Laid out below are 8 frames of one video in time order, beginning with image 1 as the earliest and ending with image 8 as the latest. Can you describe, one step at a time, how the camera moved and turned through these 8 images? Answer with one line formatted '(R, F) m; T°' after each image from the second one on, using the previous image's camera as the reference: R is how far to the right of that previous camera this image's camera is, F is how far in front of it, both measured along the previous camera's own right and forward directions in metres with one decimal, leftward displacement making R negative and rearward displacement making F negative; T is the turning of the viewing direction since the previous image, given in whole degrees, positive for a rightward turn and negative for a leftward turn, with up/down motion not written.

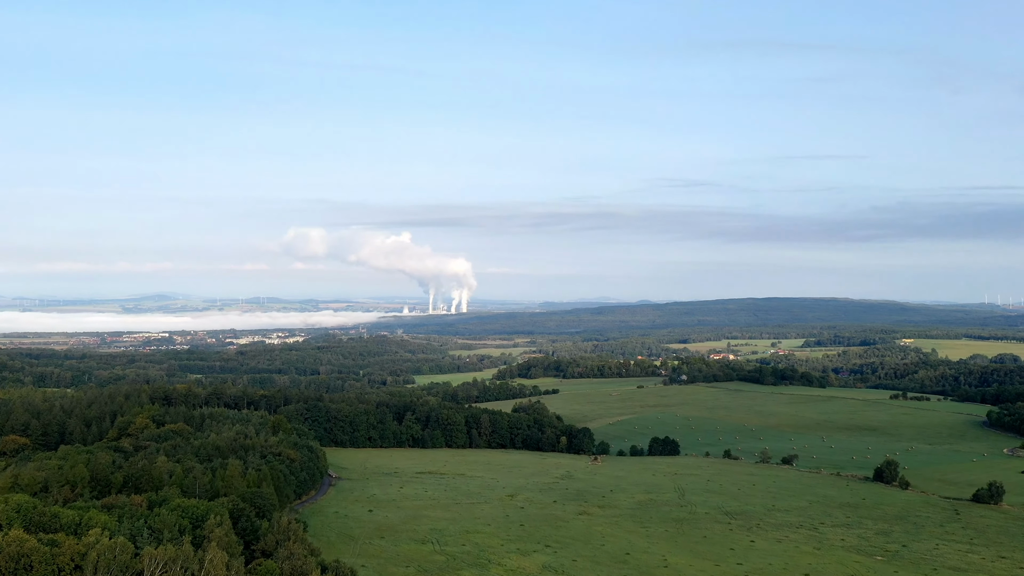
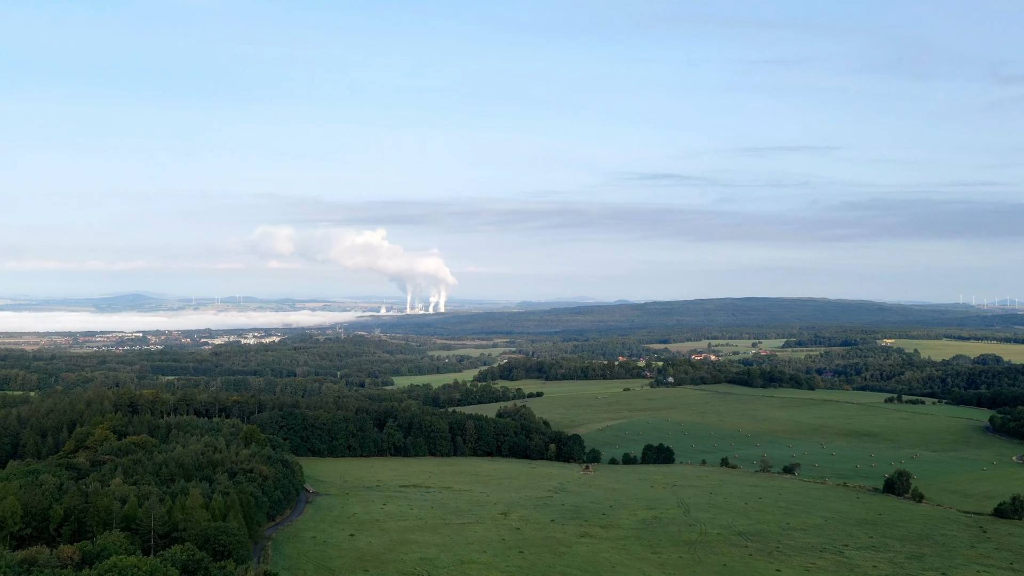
(-0.8, +3.5) m; +2°
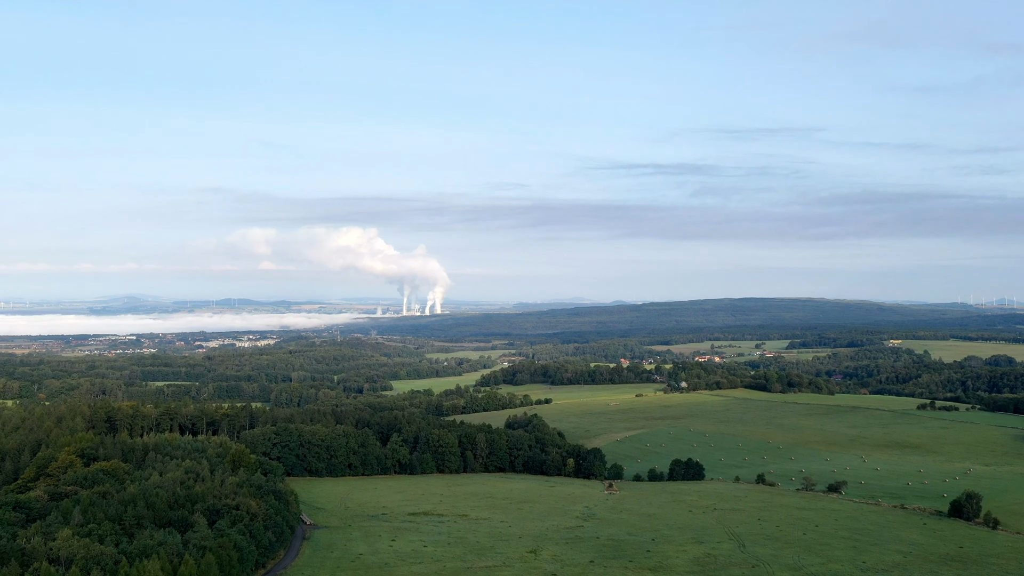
(-1.6, +5.8) m; 0°
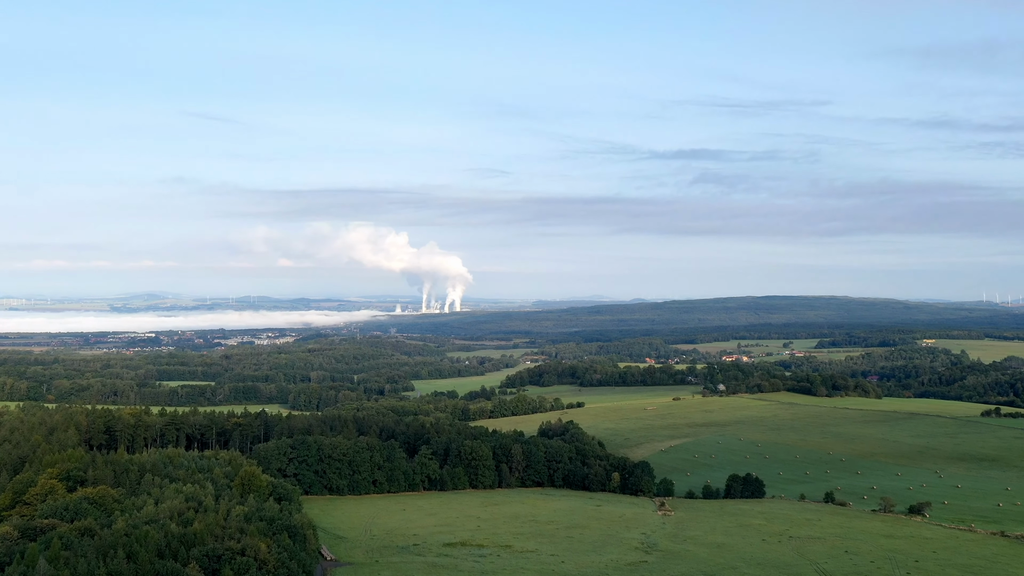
(-1.7, +6.0) m; -1°
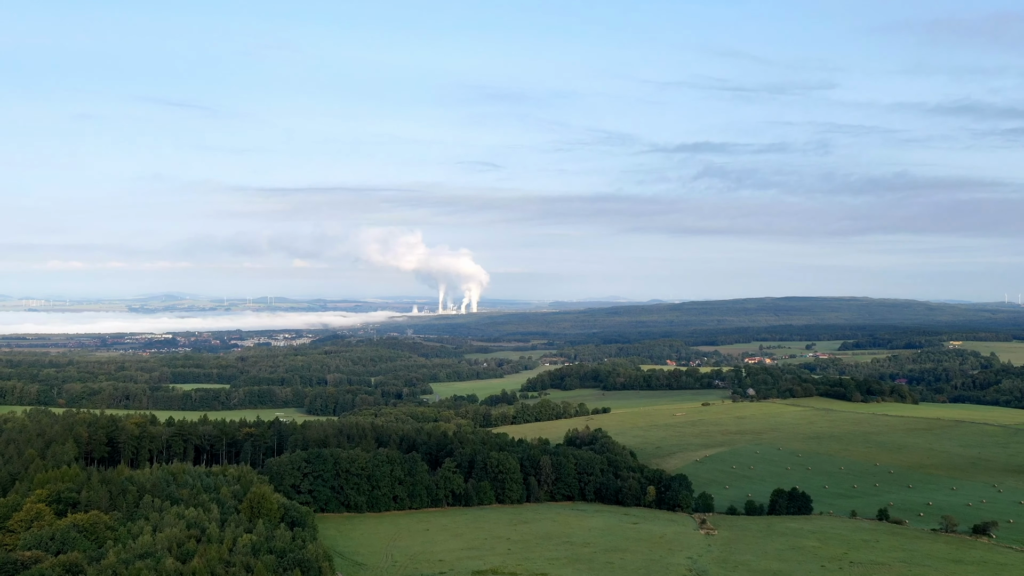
(-0.9, +3.7) m; -1°
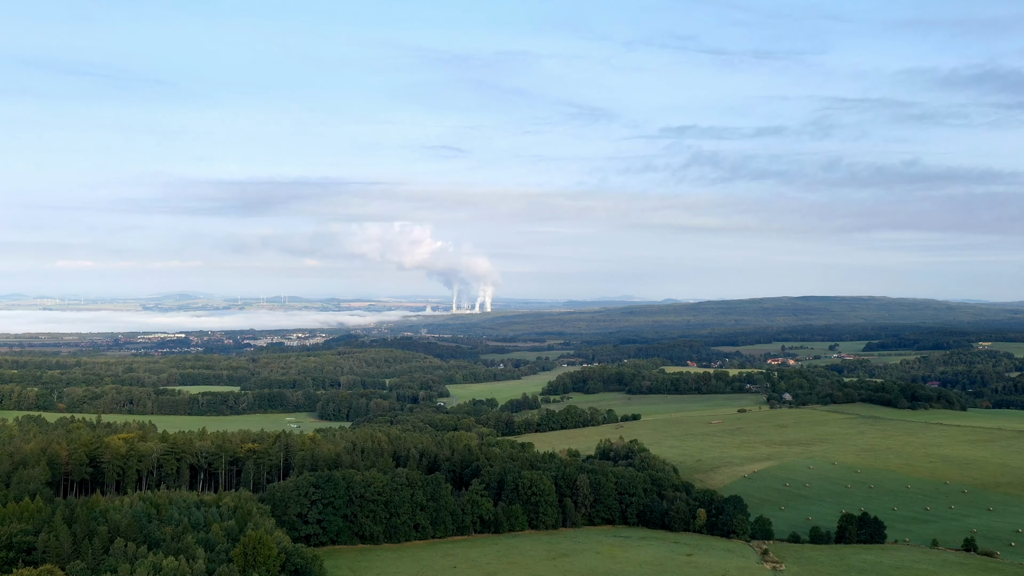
(-1.4, +6.0) m; -1°
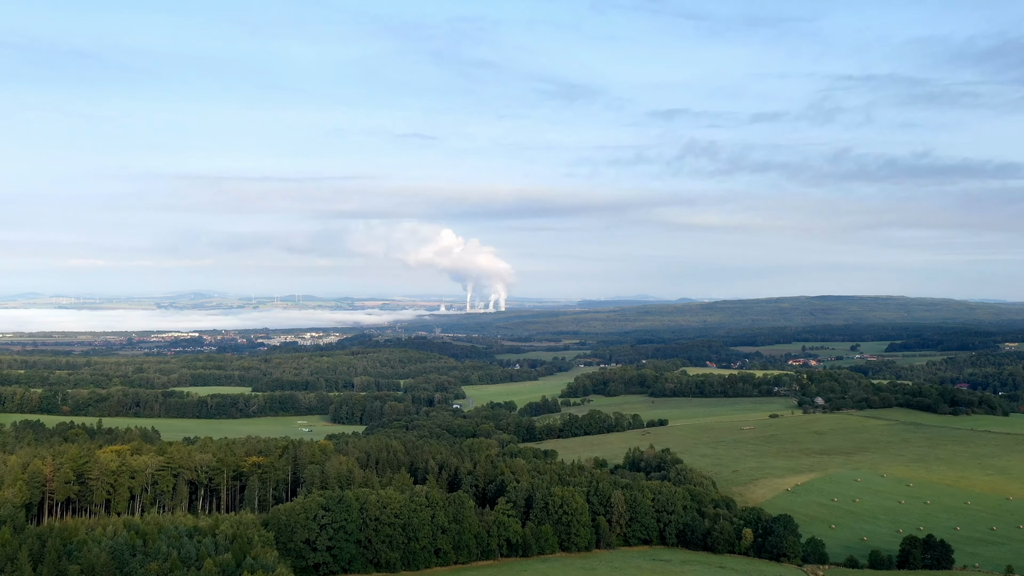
(-0.9, +4.2) m; -1°
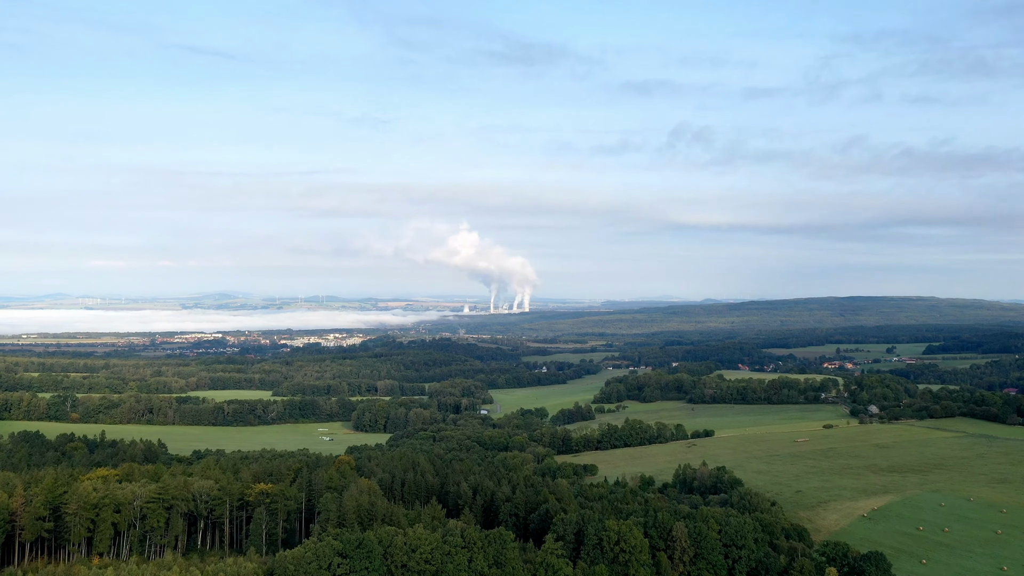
(-1.2, +5.9) m; -2°
